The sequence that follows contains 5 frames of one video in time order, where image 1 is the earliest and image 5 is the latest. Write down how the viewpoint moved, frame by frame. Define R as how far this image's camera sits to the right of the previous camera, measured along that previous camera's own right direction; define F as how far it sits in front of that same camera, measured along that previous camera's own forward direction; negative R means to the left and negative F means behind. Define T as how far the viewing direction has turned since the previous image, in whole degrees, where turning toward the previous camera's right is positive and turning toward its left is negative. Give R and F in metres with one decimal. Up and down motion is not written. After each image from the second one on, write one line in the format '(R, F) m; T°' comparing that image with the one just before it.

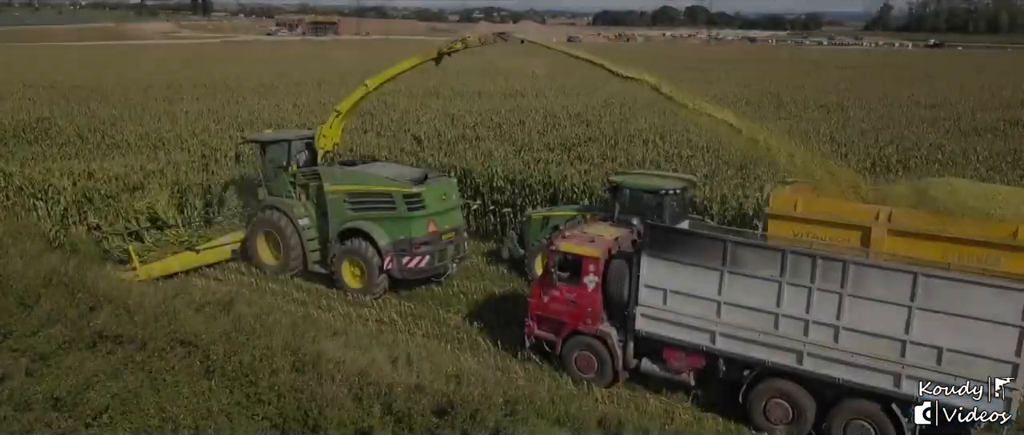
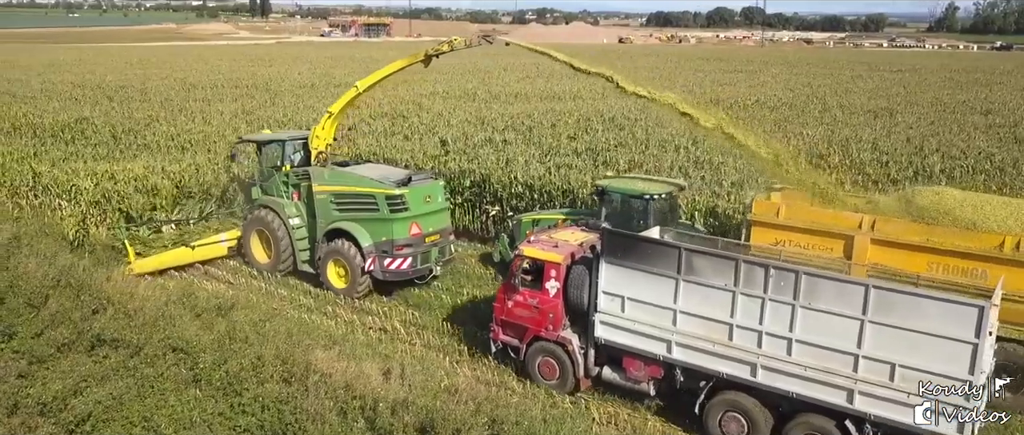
(+0.8, +0.1) m; -4°
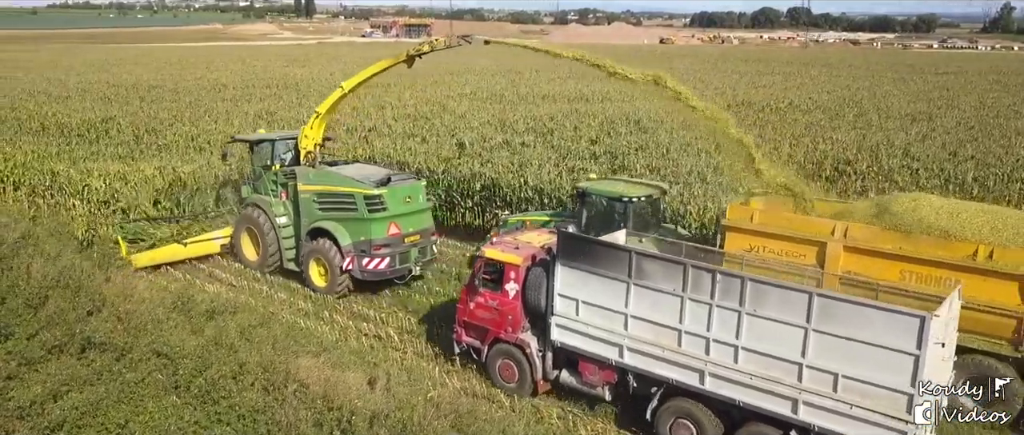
(+0.7, 0.0) m; -3°
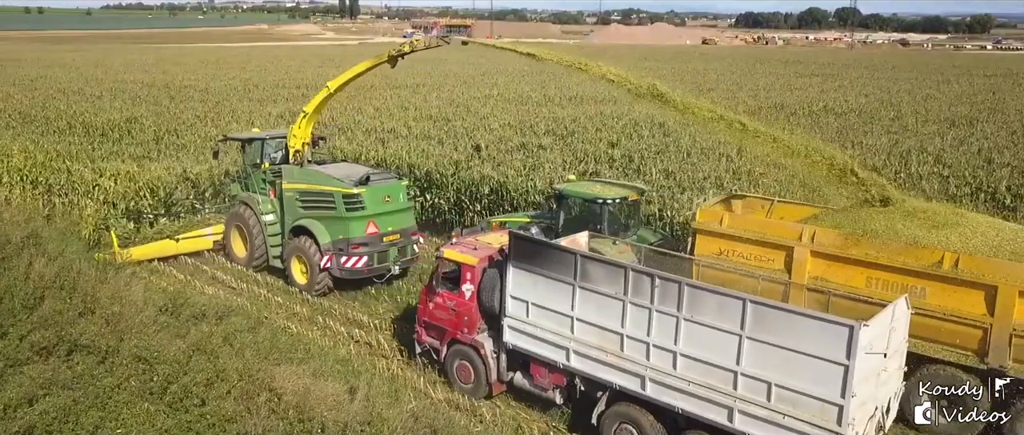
(+0.8, 0.0) m; -3°
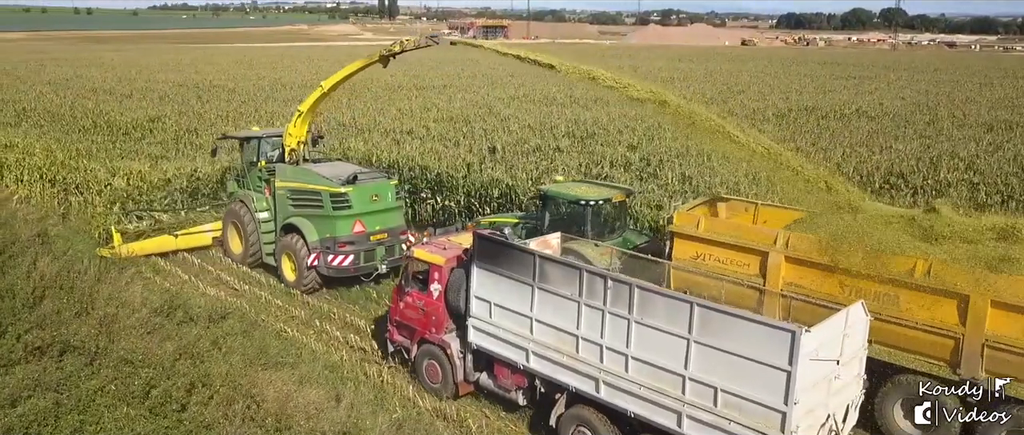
(+0.6, 0.0) m; -3°
